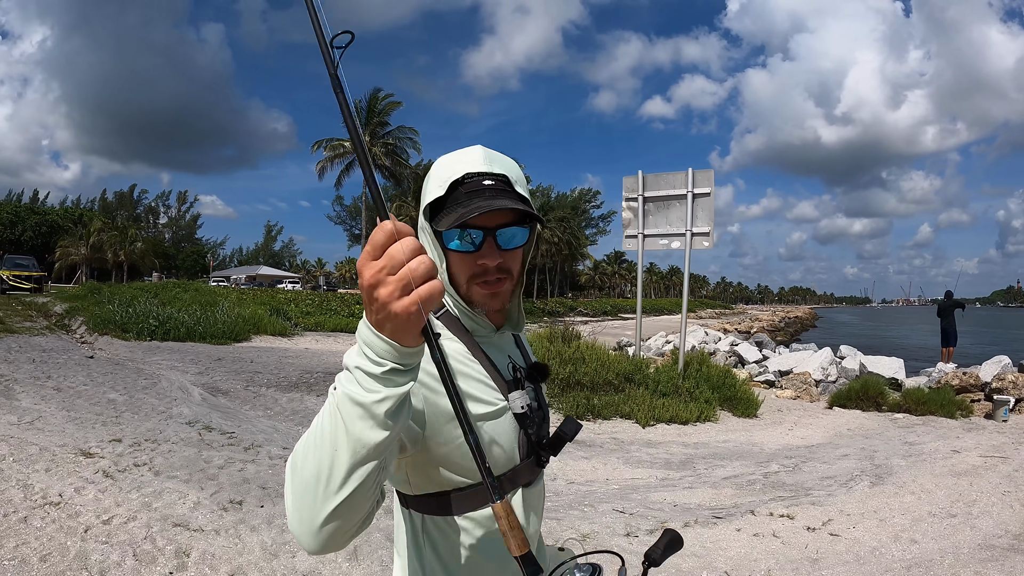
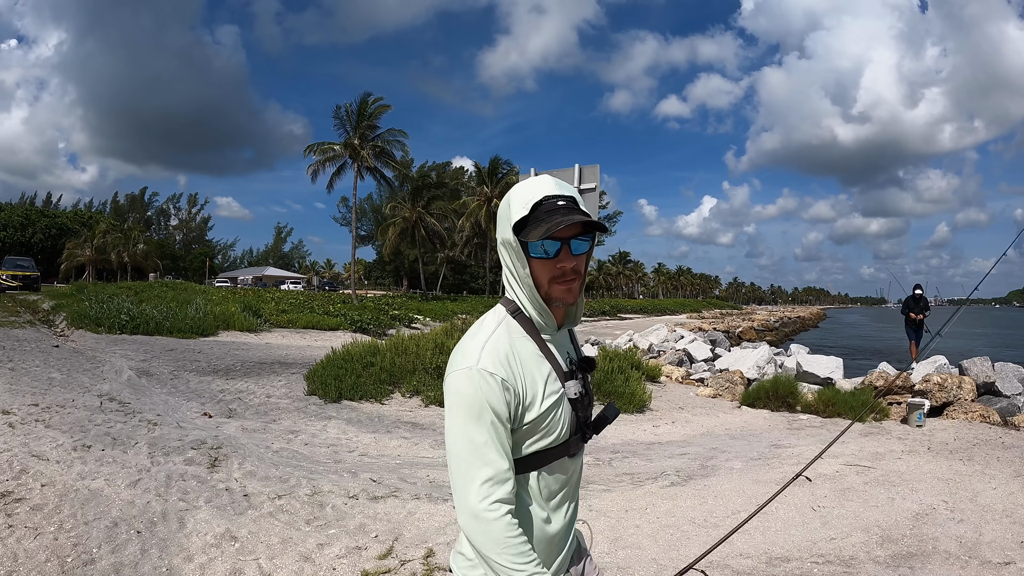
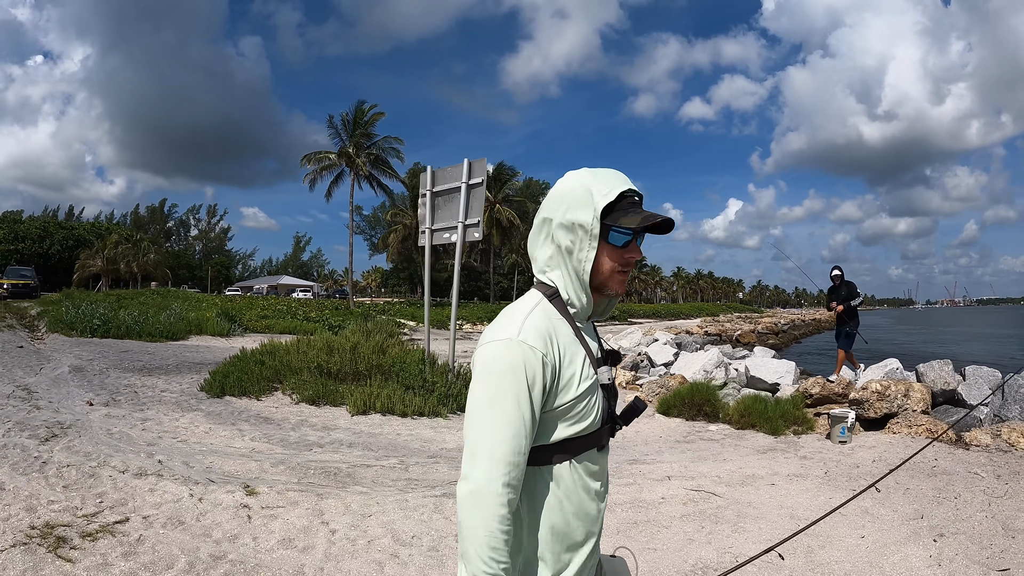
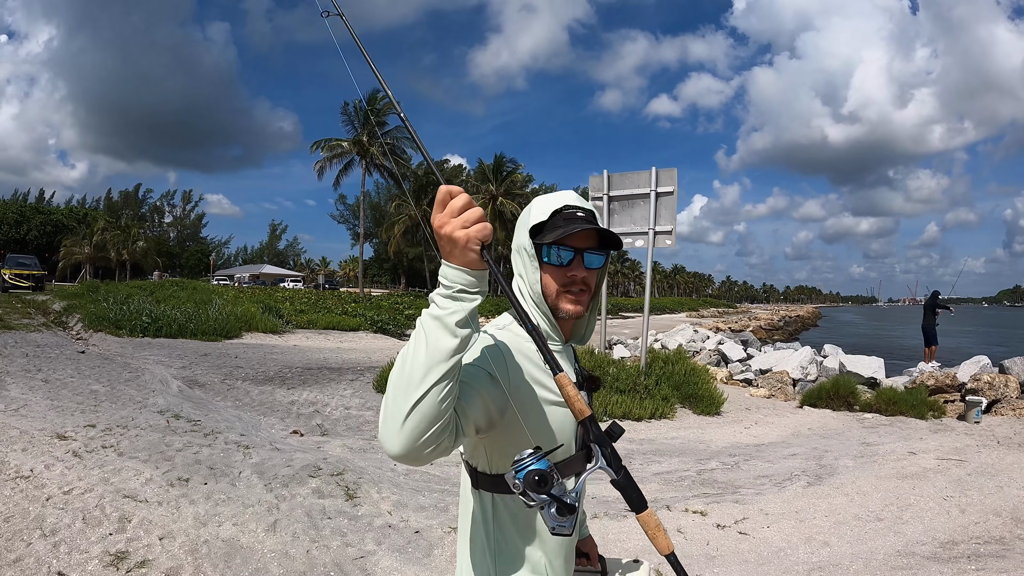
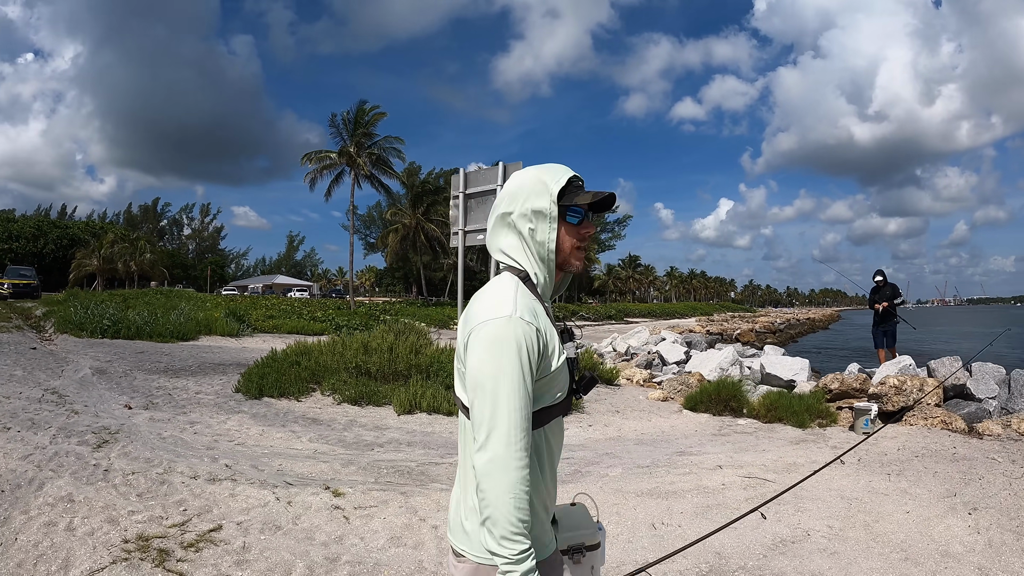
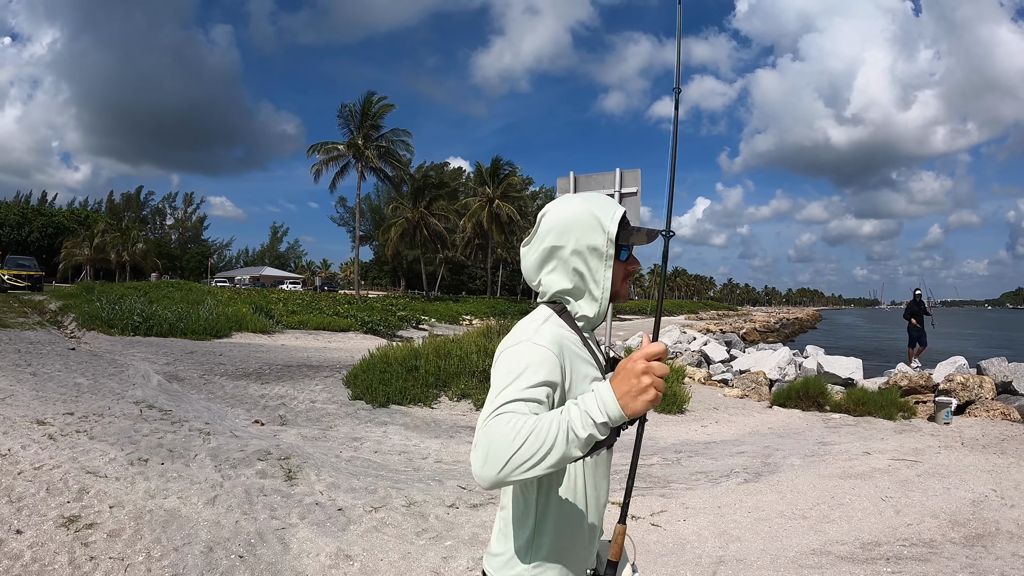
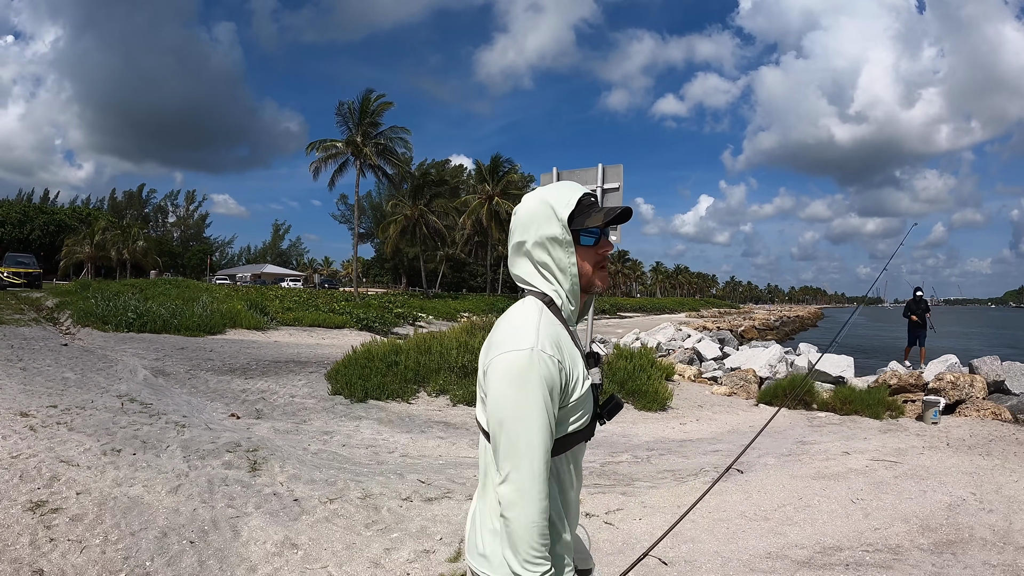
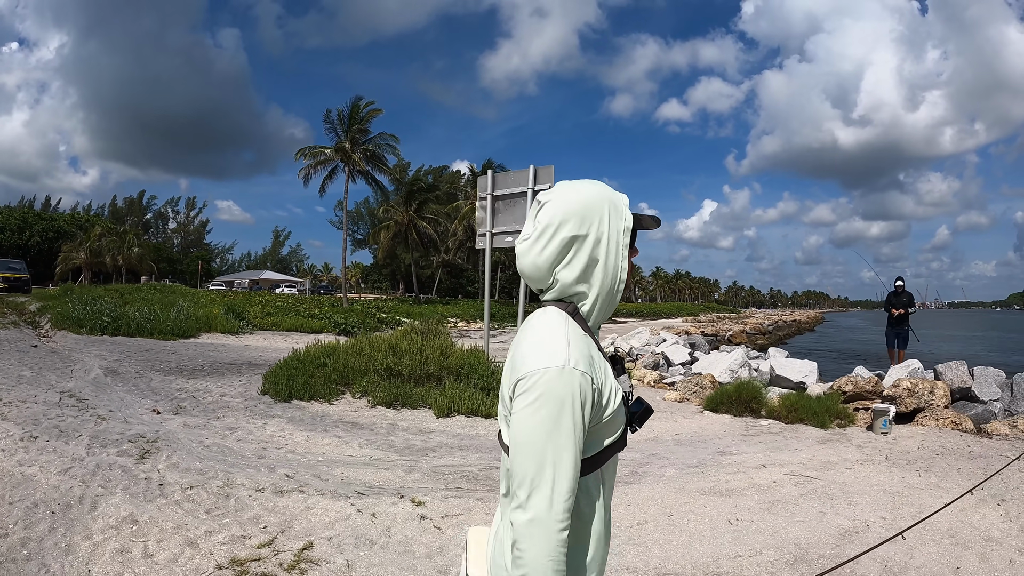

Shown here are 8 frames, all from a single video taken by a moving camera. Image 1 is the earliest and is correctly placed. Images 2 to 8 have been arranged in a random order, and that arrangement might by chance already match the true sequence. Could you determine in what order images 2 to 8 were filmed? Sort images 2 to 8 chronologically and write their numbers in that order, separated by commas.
4, 6, 7, 2, 8, 5, 3
